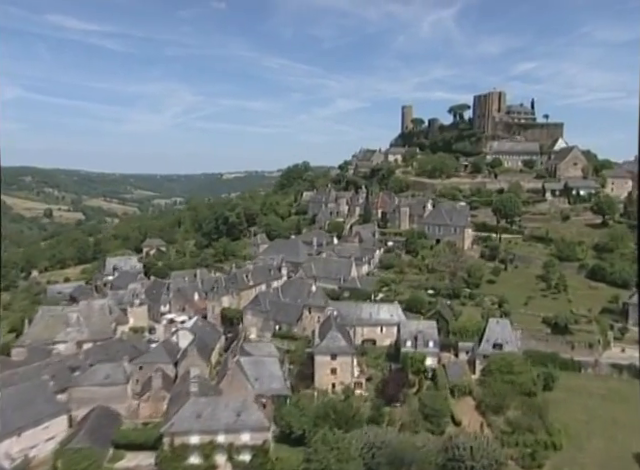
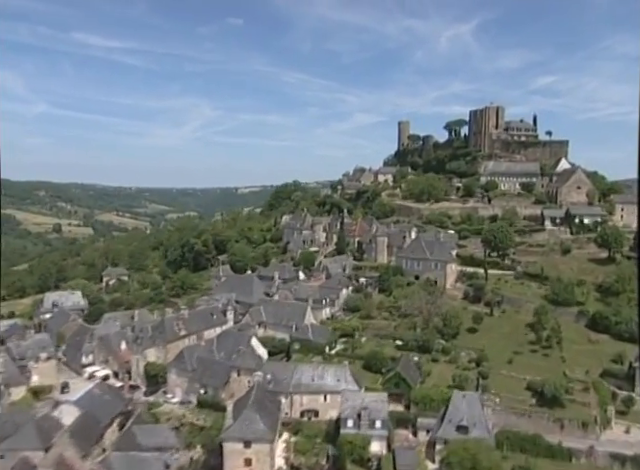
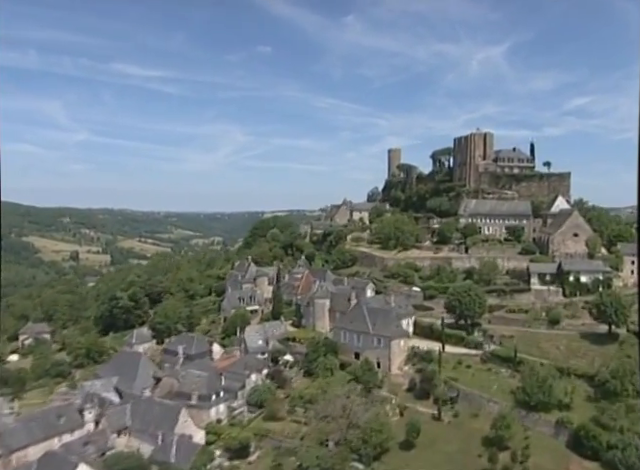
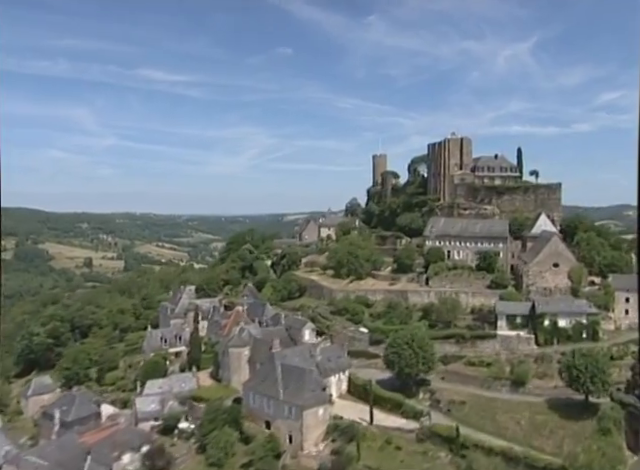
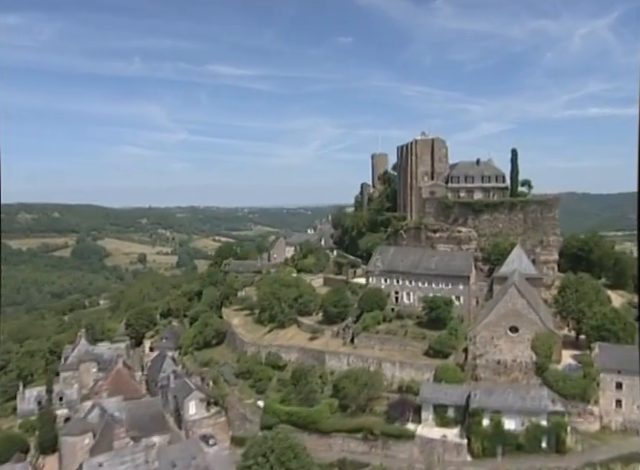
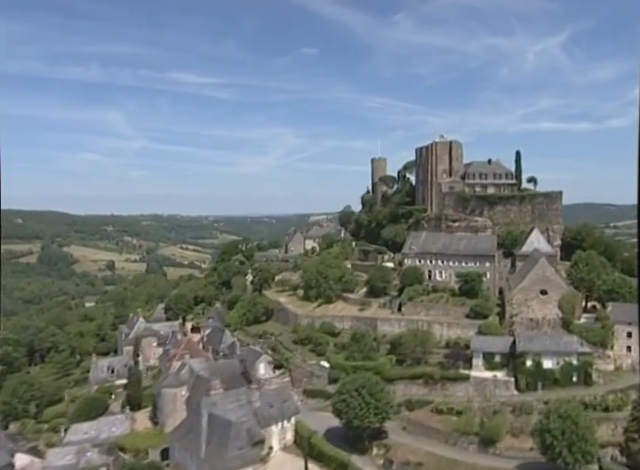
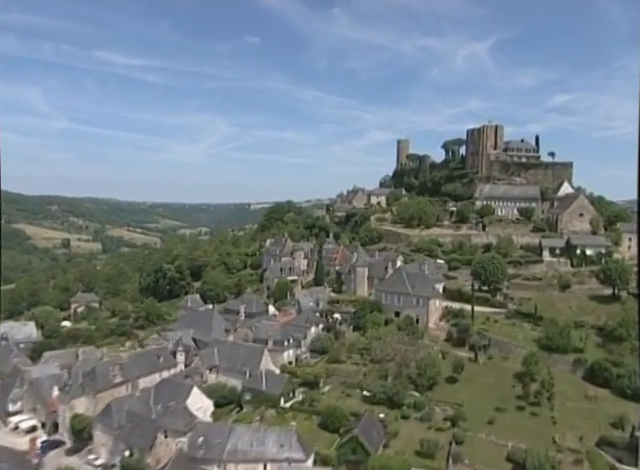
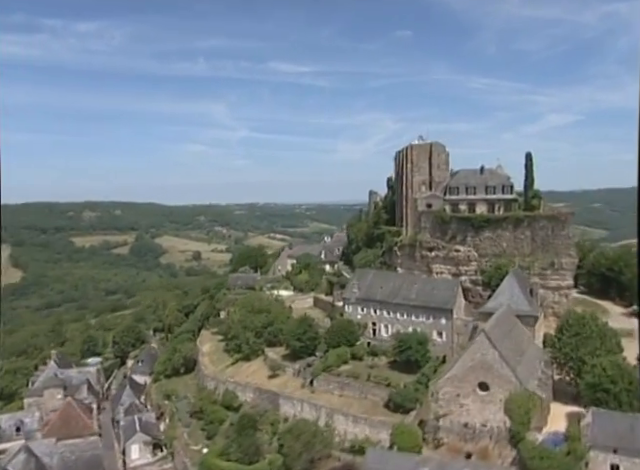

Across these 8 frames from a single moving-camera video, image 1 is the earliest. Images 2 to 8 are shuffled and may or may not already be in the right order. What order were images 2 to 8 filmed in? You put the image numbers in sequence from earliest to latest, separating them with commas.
2, 7, 3, 4, 6, 5, 8
